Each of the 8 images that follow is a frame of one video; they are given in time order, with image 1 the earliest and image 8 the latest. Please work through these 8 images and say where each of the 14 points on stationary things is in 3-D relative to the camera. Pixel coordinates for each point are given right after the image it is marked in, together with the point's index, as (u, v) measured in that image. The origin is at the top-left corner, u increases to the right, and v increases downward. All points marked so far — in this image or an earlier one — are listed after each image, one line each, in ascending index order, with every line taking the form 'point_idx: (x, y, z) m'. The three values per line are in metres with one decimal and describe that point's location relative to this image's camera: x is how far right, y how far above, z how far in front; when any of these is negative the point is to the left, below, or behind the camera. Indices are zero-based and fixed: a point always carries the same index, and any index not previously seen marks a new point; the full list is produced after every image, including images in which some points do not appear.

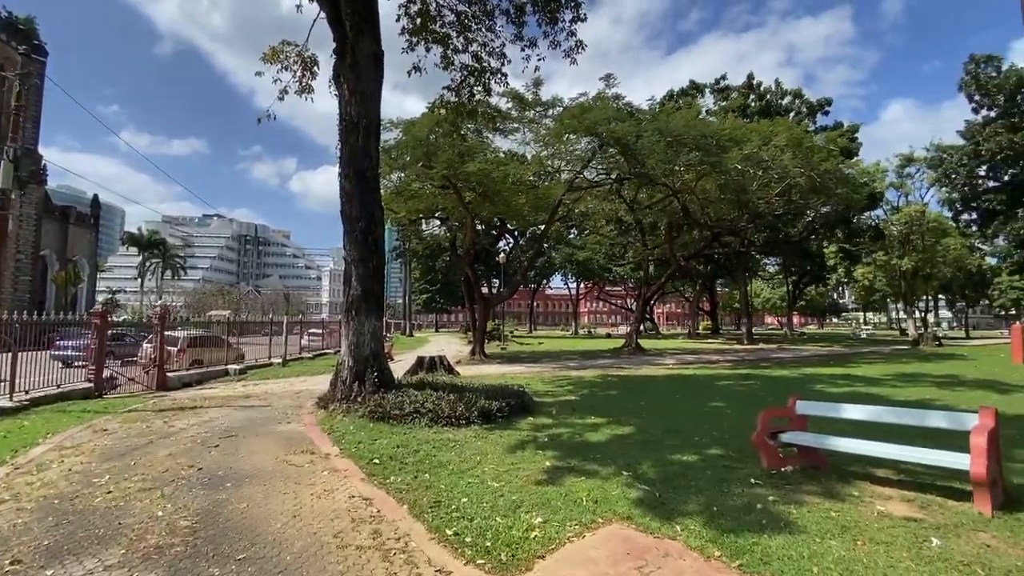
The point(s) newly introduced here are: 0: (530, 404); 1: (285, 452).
0: (+0.3, -2.1, +8.6) m
1: (-3.0, -2.2, +6.4) m
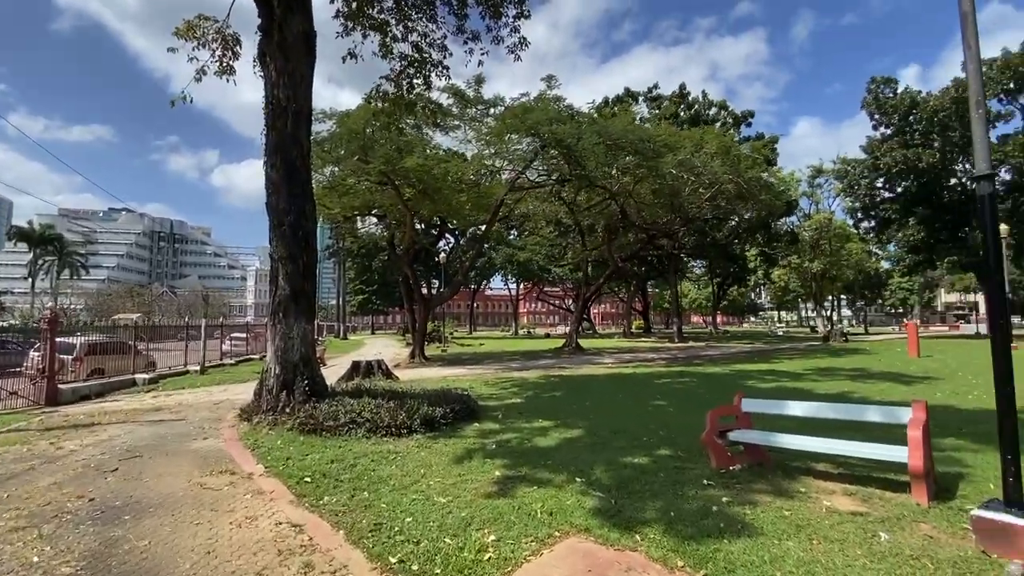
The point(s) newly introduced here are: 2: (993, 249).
0: (-0.6, -2.1, +8.2) m
1: (-3.7, -2.2, +5.7) m
2: (+3.5, +0.3, +3.5) m
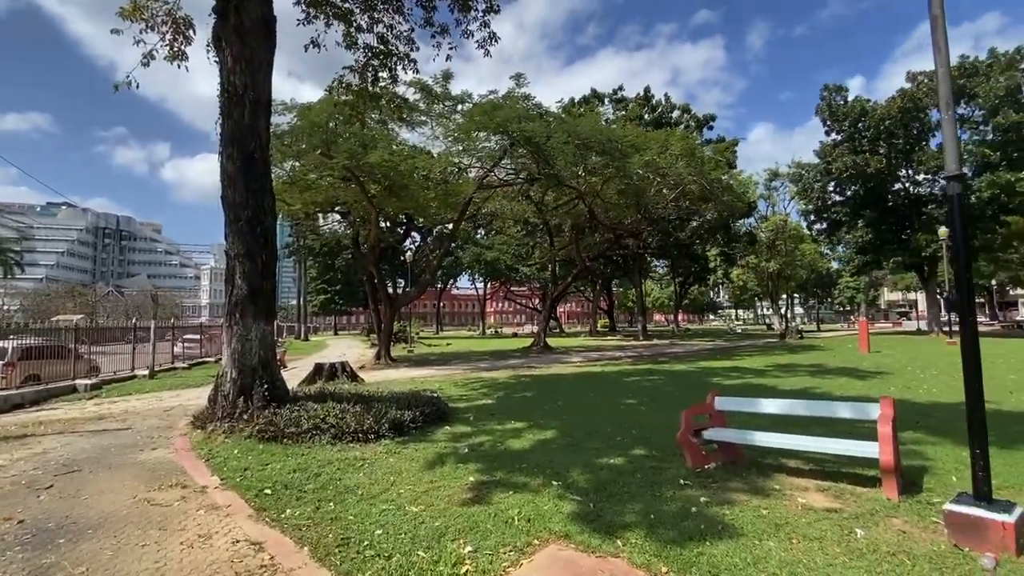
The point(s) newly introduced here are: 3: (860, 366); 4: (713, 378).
0: (-1.1, -2.1, +8.0) m
1: (-4.0, -2.2, +5.3) m
2: (+3.4, +0.3, +3.6) m
3: (+10.7, -2.4, +14.9) m
4: (+5.5, -2.4, +13.1) m
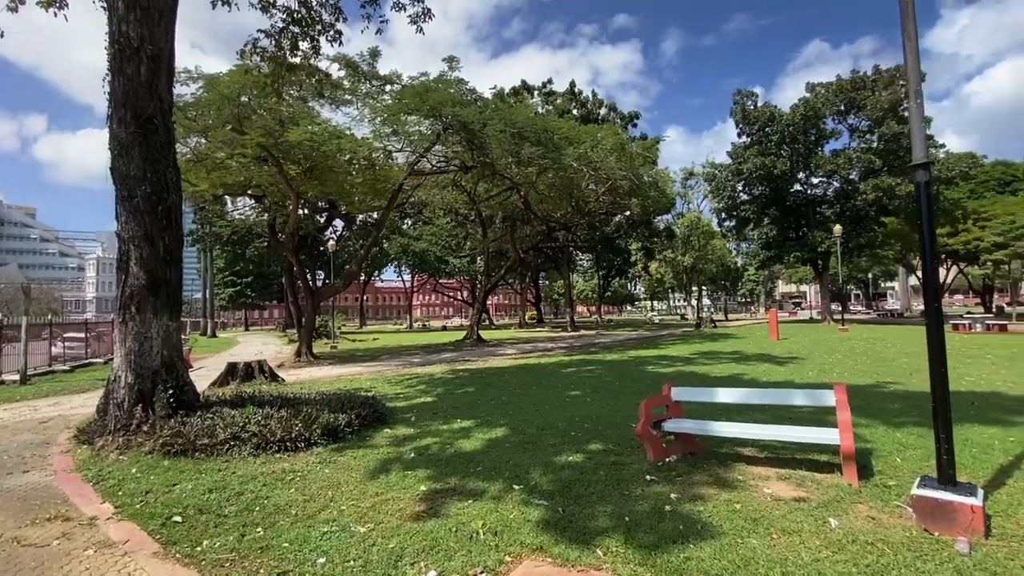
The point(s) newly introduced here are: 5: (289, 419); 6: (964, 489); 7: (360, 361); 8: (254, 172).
0: (-2.0, -1.9, +7.4) m
1: (-4.4, -2.1, +4.2) m
2: (+3.2, +0.4, +3.6) m
3: (+8.7, -2.1, +16.0) m
4: (+3.8, -2.2, +13.4) m
5: (-2.9, -1.7, +6.2) m
6: (+3.2, -1.4, +3.4) m
7: (-6.1, -2.9, +19.2) m
8: (-9.4, +4.2, +17.6) m
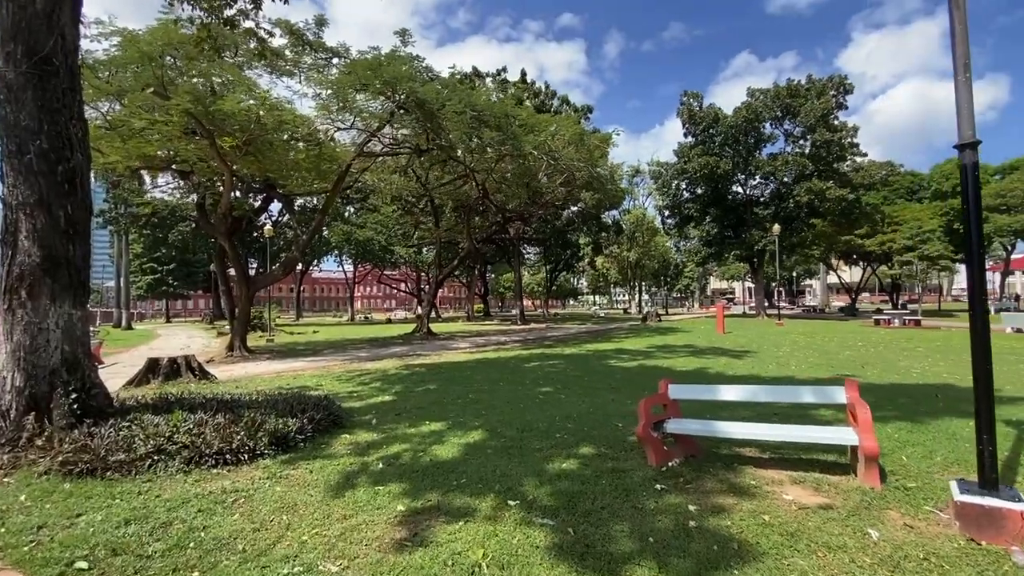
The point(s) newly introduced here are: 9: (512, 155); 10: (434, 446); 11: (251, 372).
0: (-2.3, -1.7, +6.5) m
1: (-4.4, -1.9, +3.1) m
2: (+3.2, +0.5, +3.4) m
3: (+7.2, -2.0, +16.4) m
4: (+2.7, -2.0, +13.2) m
5: (-3.1, -1.5, +5.2) m
6: (+3.3, -1.4, +3.2) m
7: (-7.8, -2.5, +17.8) m
8: (-10.8, +4.6, +15.7) m
9: (0.0, +5.5, +19.7) m
10: (-0.9, -1.8, +5.4) m
11: (-7.1, -2.3, +13.1) m
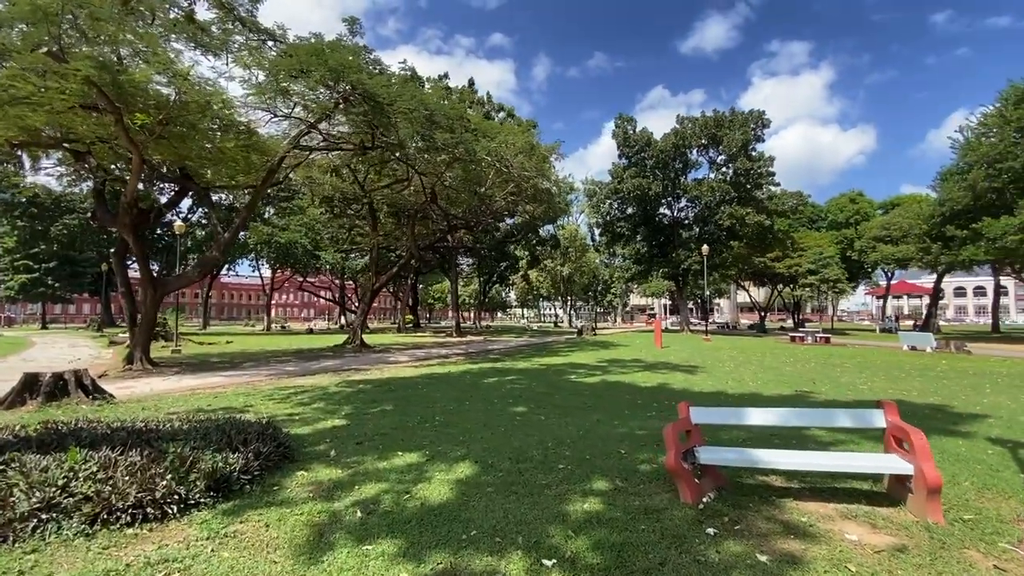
0: (-2.5, -1.8, +5.4) m
1: (-4.0, -1.8, +1.7) m
2: (+3.6, +0.4, +3.2) m
3: (+5.5, -2.5, +16.5) m
4: (+1.4, -2.3, +12.7) m
5: (-3.0, -1.5, +4.0) m
6: (+3.6, -1.5, +3.0) m
7: (-9.6, -2.6, +15.7) m
8: (-12.1, +4.6, +13.3) m
9: (-2.0, +5.0, +18.9) m
10: (-0.9, -1.8, +4.5) m
11: (-8.2, -2.3, +11.1) m
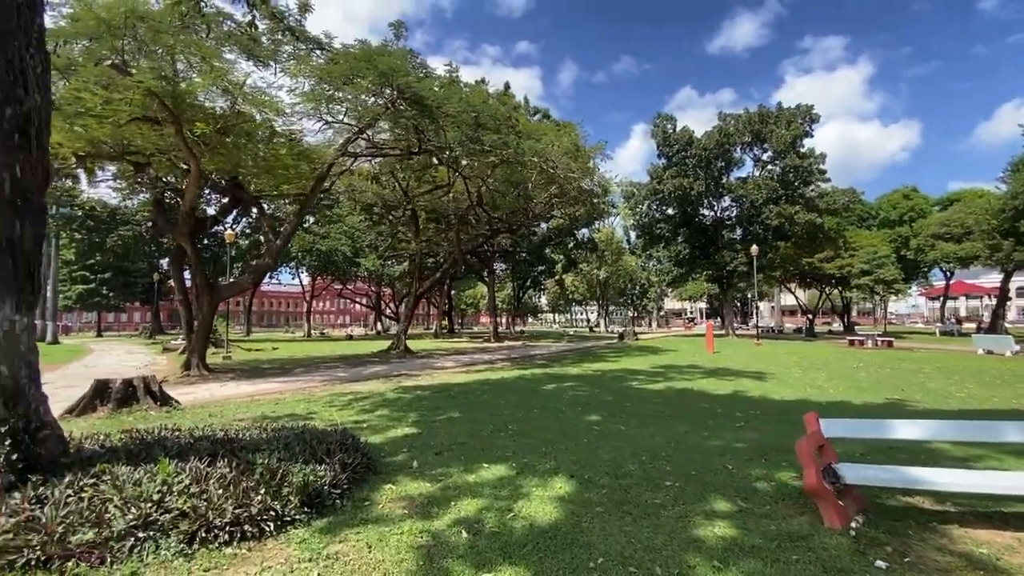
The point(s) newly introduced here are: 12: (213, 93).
0: (-1.5, -1.8, +5.1) m
1: (-3.2, -1.8, +1.5) m
2: (+4.4, +0.4, +2.6) m
3: (+7.1, -2.6, +15.7) m
4: (+2.9, -2.4, +12.1) m
5: (-2.1, -1.5, +3.7) m
6: (+4.4, -1.4, +2.3) m
7: (-8.0, -2.8, +15.8) m
8: (-10.7, +4.4, +13.7) m
9: (-0.3, +4.9, +18.7) m
10: (0.0, -1.8, +4.1) m
11: (-6.8, -2.5, +11.2) m
12: (-8.2, +5.4, +13.3) m
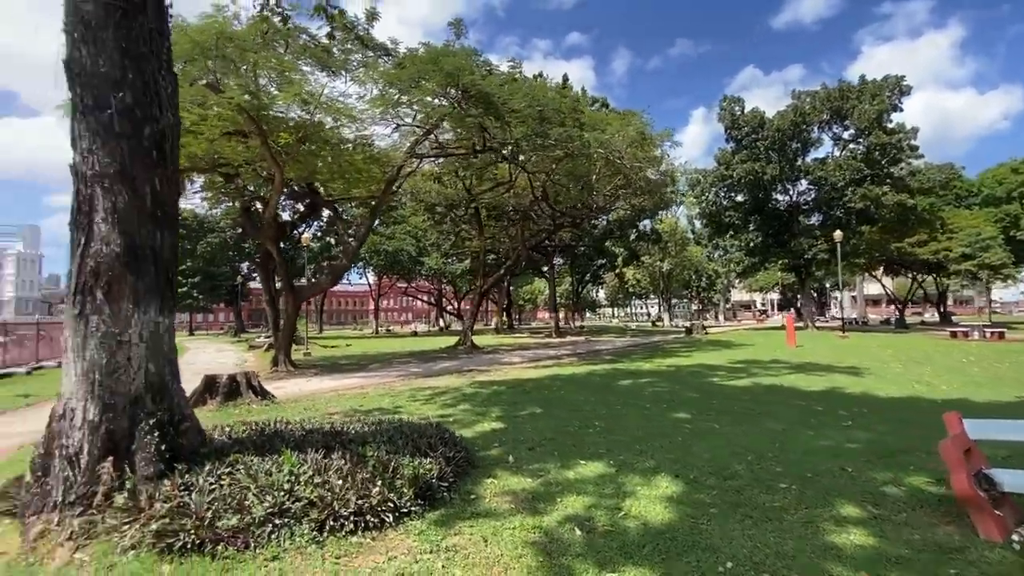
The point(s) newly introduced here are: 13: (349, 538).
0: (-0.5, -1.8, +5.2) m
1: (-2.6, -1.8, +1.8) m
2: (+5.0, +0.6, +2.0) m
3: (+9.4, -2.2, +14.7) m
4: (+4.7, -2.2, +11.7) m
5: (-1.2, -1.5, +3.9) m
6: (+5.1, -1.3, +1.7) m
7: (-5.6, -2.8, +16.6) m
8: (-8.7, +4.3, +14.7) m
9: (+2.2, +5.1, +18.5) m
10: (+0.9, -1.8, +4.1) m
11: (-5.0, -2.5, +11.8) m
12: (-6.4, +5.4, +14.0) m
13: (-1.2, -1.7, +3.4) m
